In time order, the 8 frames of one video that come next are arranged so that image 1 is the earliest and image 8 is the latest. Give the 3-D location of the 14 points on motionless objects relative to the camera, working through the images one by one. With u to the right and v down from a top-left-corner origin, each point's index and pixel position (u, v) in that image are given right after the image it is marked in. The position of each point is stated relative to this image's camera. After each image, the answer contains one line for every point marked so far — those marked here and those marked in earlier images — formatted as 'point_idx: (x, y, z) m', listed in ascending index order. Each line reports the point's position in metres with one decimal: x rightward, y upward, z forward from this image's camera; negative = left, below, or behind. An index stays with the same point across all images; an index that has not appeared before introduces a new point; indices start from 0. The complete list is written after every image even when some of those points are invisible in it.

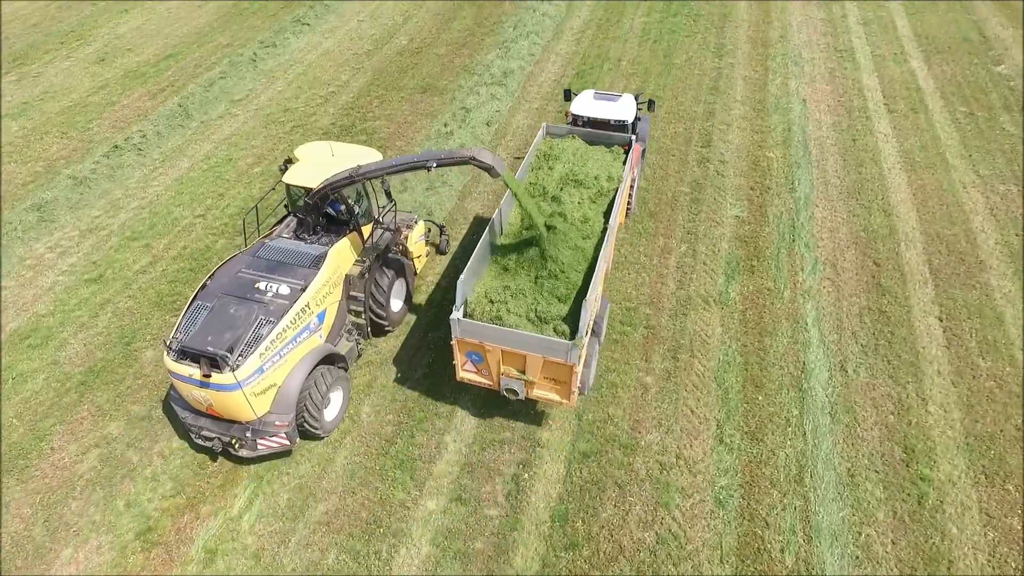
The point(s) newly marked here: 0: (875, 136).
0: (+6.2, +2.6, +10.1) m
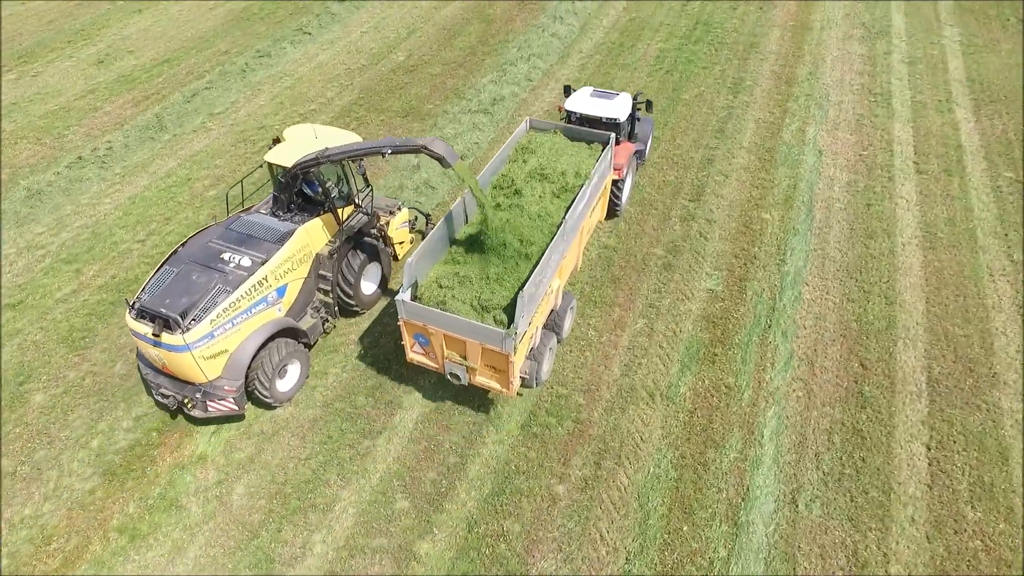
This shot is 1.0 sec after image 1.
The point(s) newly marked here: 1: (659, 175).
0: (+5.7, +1.3, +8.8) m
1: (+2.3, +1.8, +9.4) m
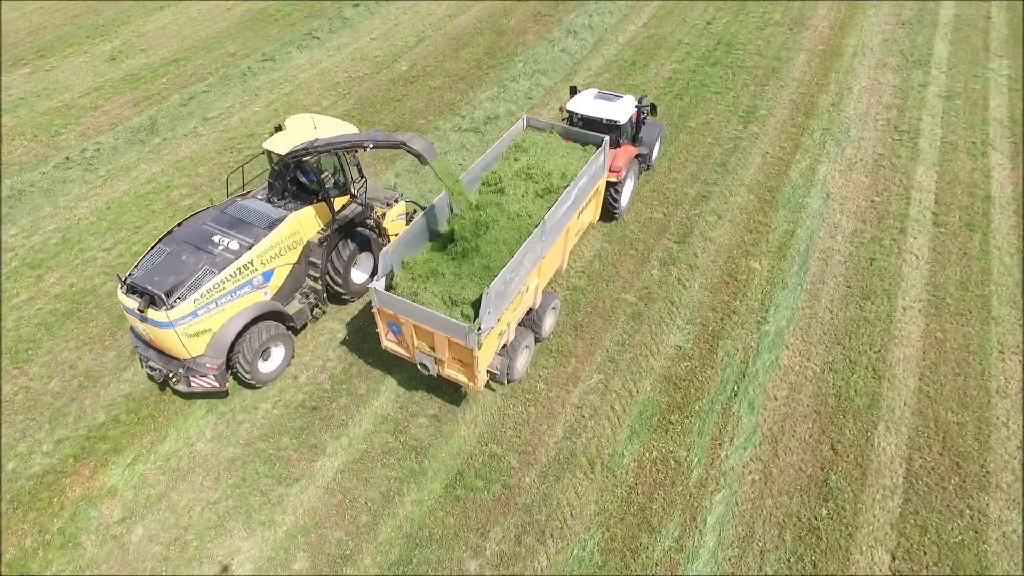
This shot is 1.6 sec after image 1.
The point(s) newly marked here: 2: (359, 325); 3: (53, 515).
0: (+5.2, +0.4, +7.9) m
1: (+2.0, +1.2, +8.8) m
2: (-1.9, -0.5, +7.4) m
3: (-4.4, -2.1, +5.6) m
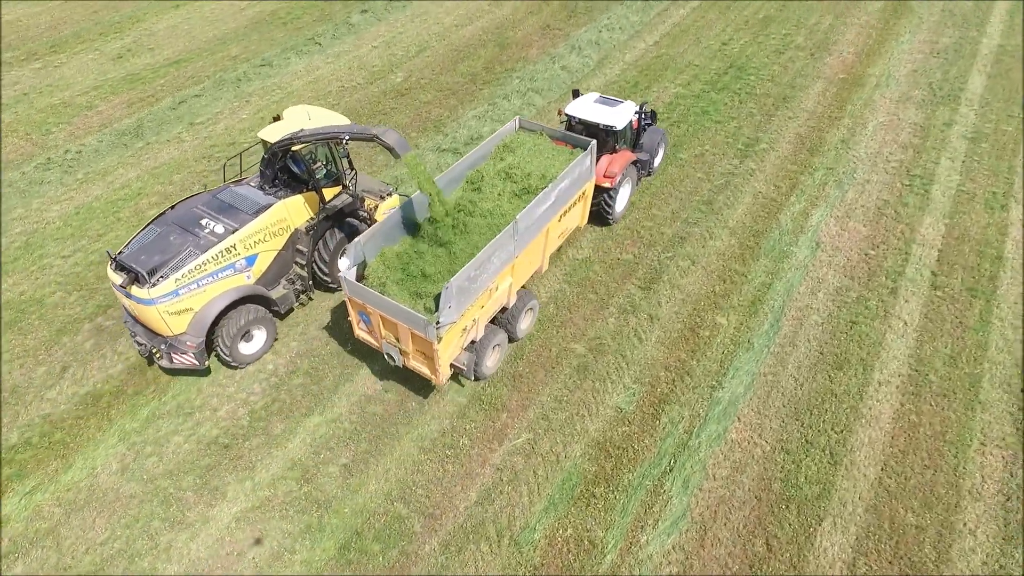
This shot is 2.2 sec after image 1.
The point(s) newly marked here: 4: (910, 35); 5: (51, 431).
0: (+4.6, -0.4, +7.2) m
1: (+1.5, +0.5, +8.3) m
2: (-2.6, -0.8, +7.1) m
3: (-5.3, -2.4, +5.5) m
4: (+8.8, +5.6, +13.1) m
5: (-5.0, -1.5, +6.4) m
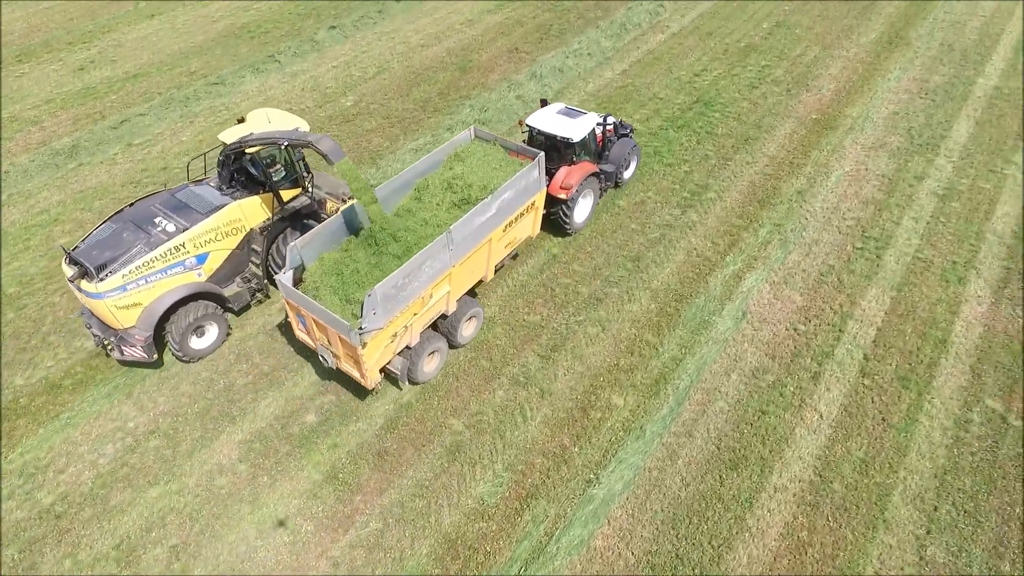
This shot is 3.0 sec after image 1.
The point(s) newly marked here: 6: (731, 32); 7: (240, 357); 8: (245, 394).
0: (+3.2, -1.4, +6.5) m
1: (+0.2, -0.3, +7.7) m
2: (-4.1, -1.4, +6.7) m
3: (-6.8, -2.8, +5.2) m
4: (+7.9, +4.5, +12.1) m
5: (-6.4, -2.0, +6.1) m
6: (+5.1, +5.9, +13.7) m
7: (-3.3, -0.9, +7.3) m
8: (-3.1, -1.2, +6.9) m
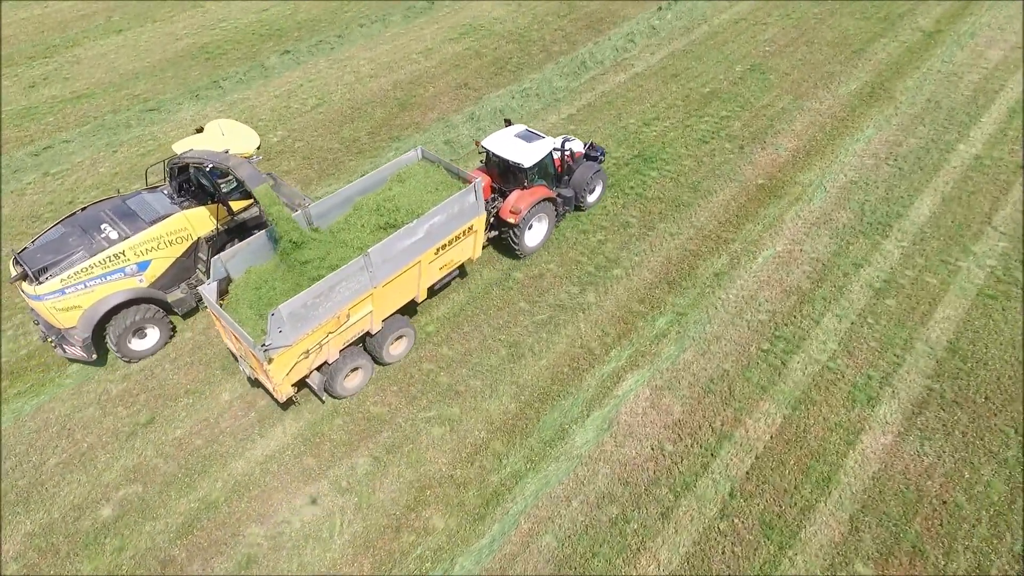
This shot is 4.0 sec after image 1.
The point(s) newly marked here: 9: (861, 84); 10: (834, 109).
0: (+1.2, -2.6, +5.6) m
1: (-1.6, -1.3, +7.1) m
2: (-6.0, -2.2, +6.4) m
3: (-8.9, -3.4, +5.1) m
4: (+6.7, +2.9, +11.0) m
5: (-8.4, -2.7, +5.9) m
6: (+4.0, +4.6, +12.7) m
7: (-5.2, -1.7, +6.8) m
8: (-5.0, -2.0, +6.5) m
9: (+7.2, +4.2, +12.2) m
10: (+6.3, +3.5, +11.5) m
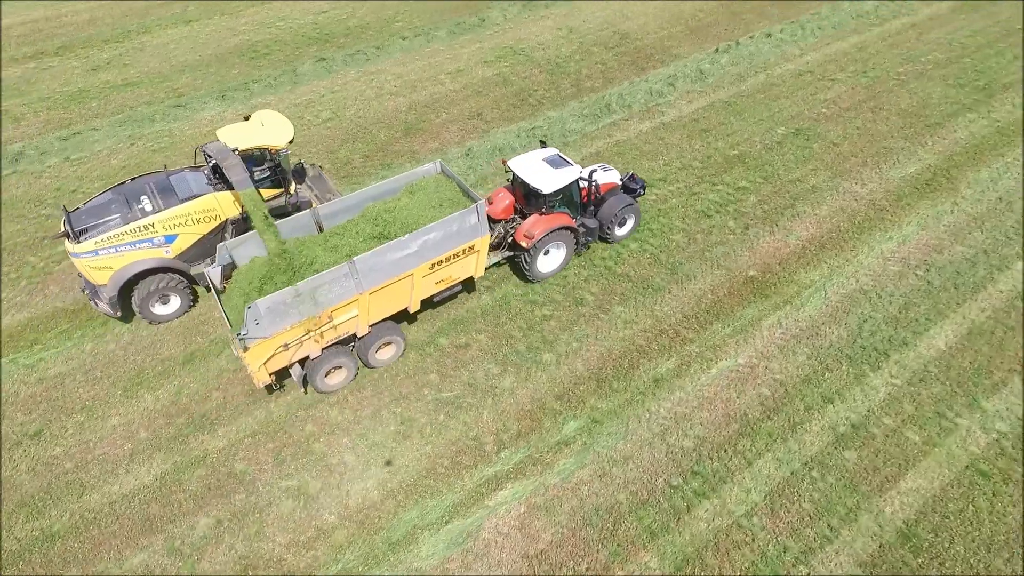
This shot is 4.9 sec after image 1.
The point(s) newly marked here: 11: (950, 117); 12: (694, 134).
0: (-0.7, -3.6, +5.0) m
1: (-3.1, -1.9, +6.8) m
2: (-7.5, -2.1, +6.8) m
3: (-10.8, -2.8, +6.0) m
4: (+6.3, +0.9, +9.3) m
5: (-10.1, -2.1, +6.7) m
6: (+4.3, +3.0, +11.4) m
7: (-6.6, -1.7, +7.2) m
8: (-6.6, -2.1, +6.8) m
9: (+7.2, +2.1, +10.4) m
10: (+6.1, +1.6, +9.9) m
11: (+8.6, +3.3, +11.6) m
12: (+3.5, +3.0, +11.4) m
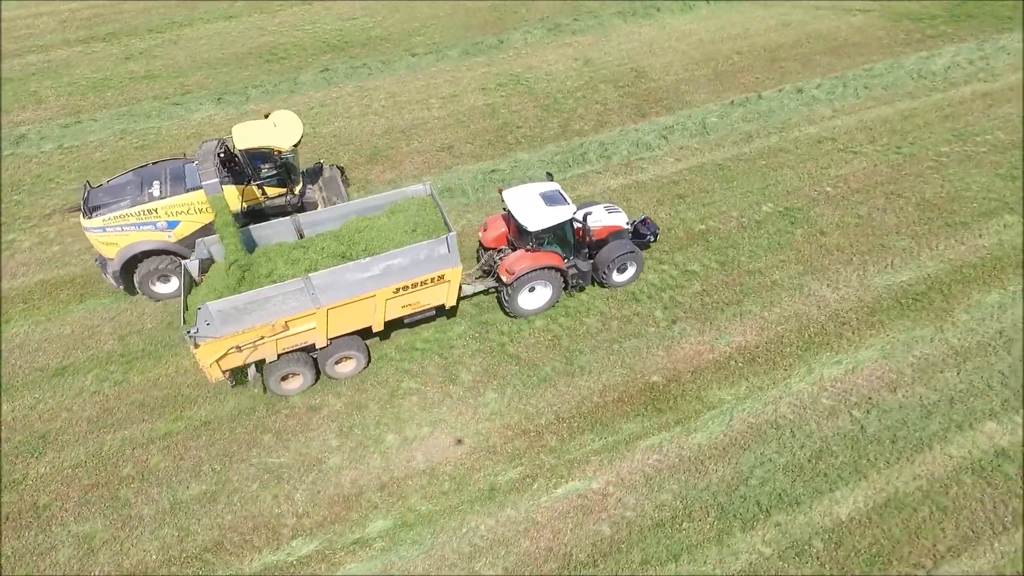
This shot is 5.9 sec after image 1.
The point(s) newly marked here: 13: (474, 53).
0: (-3.4, -4.3, +4.7) m
1: (-5.2, -2.3, +6.8) m
2: (-9.6, -1.8, +7.4) m
3: (-13.0, -2.0, +7.1) m
4: (+4.8, -0.9, +7.8) m
5: (-12.1, -1.5, +7.7) m
6: (+3.4, +1.5, +10.2) m
7: (-8.6, -1.5, +7.6) m
8: (-8.6, -1.9, +7.3) m
9: (+6.0, +0.2, +8.8) m
10: (+4.8, -0.2, +8.4) m
11: (+7.7, +1.2, +9.7) m
12: (+2.7, +1.5, +10.3) m
13: (-0.9, +5.8, +14.7) m
